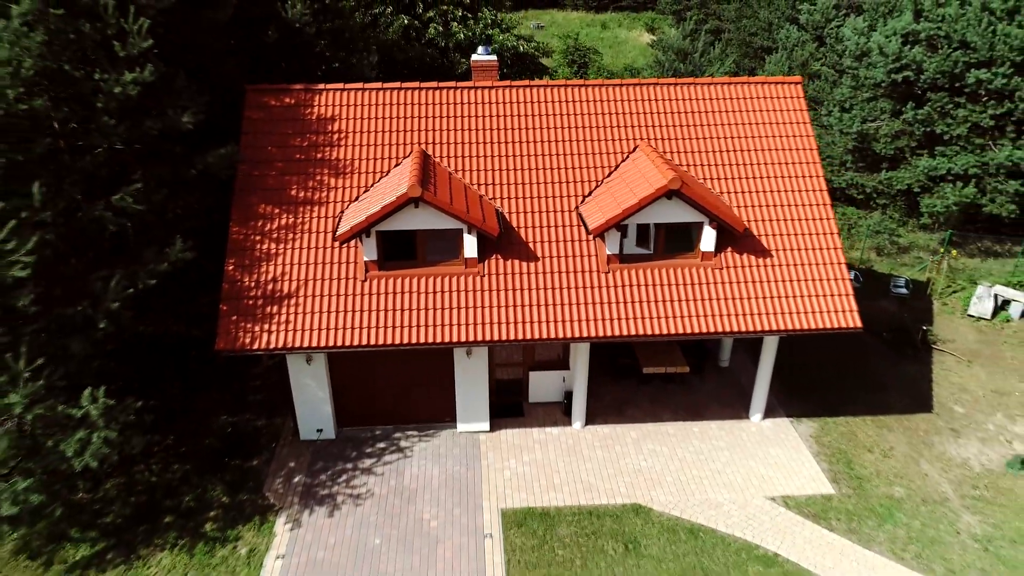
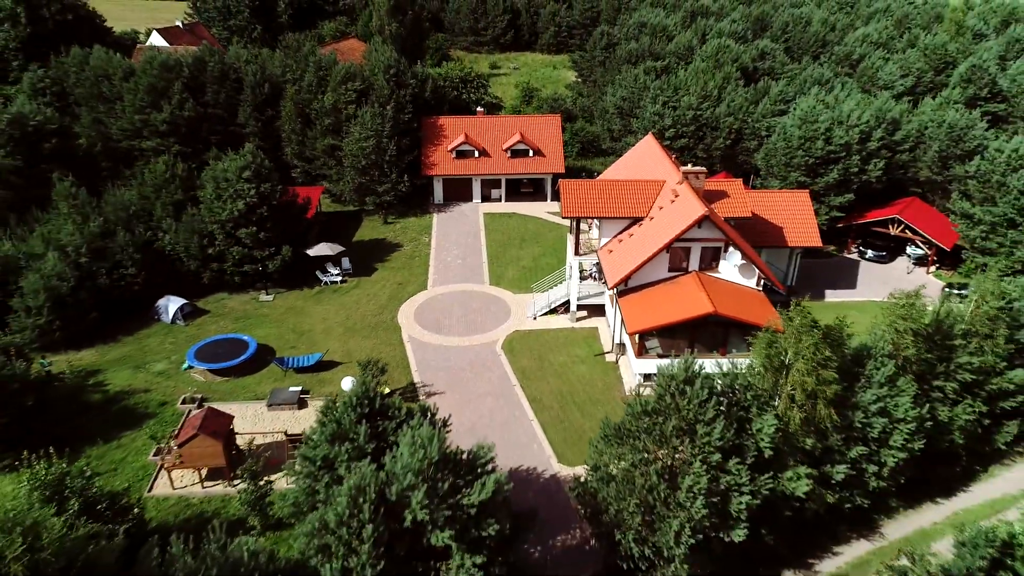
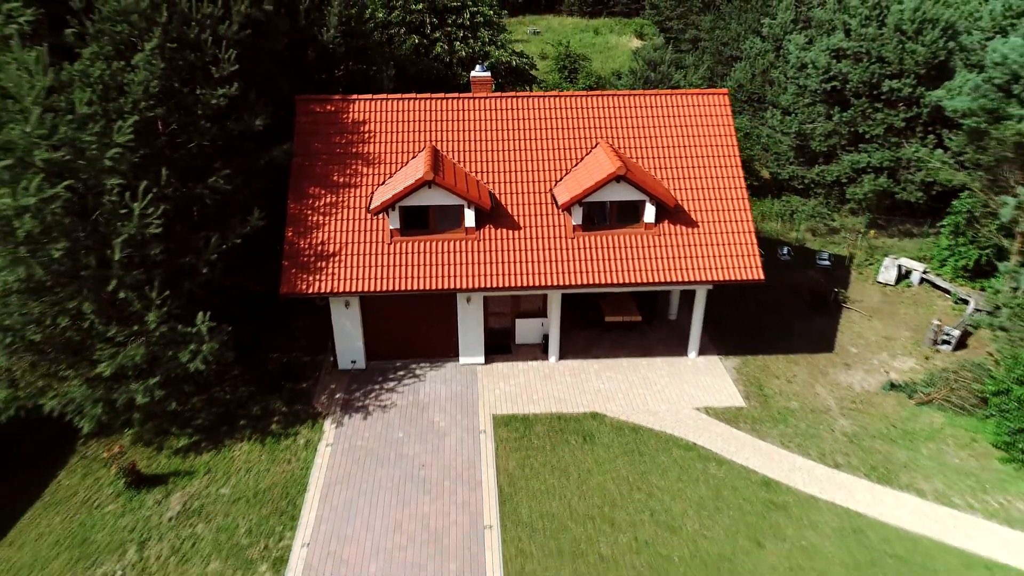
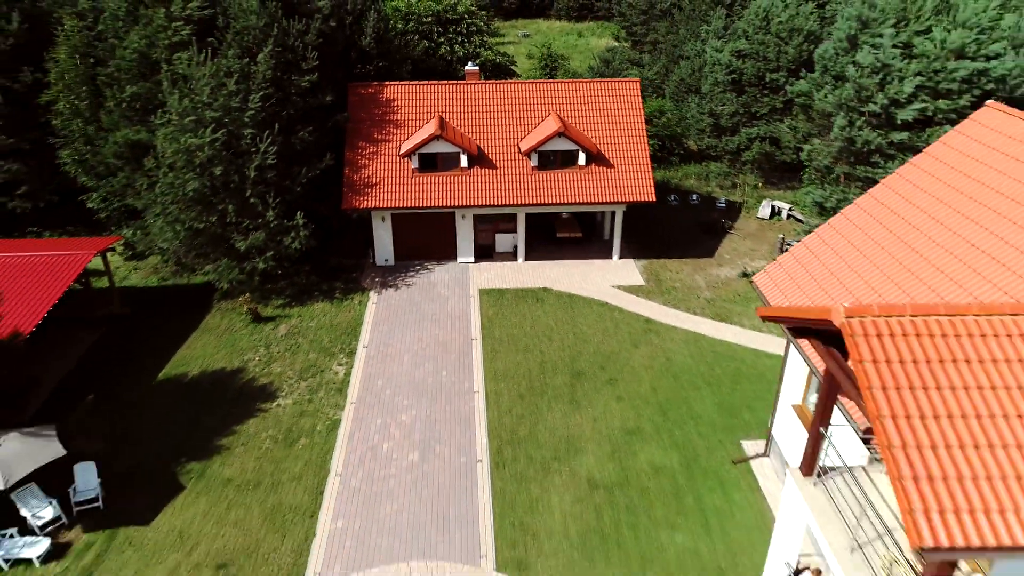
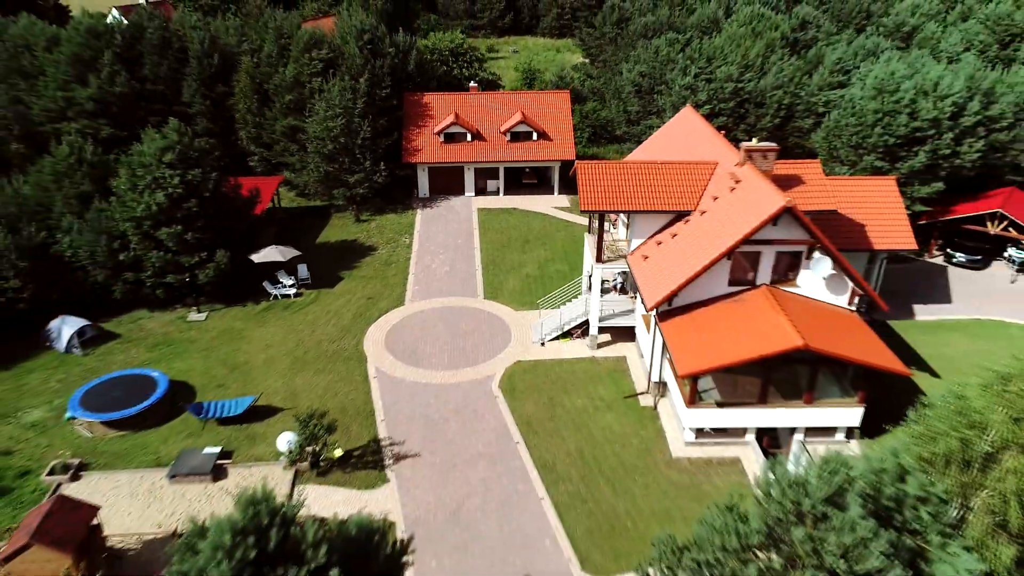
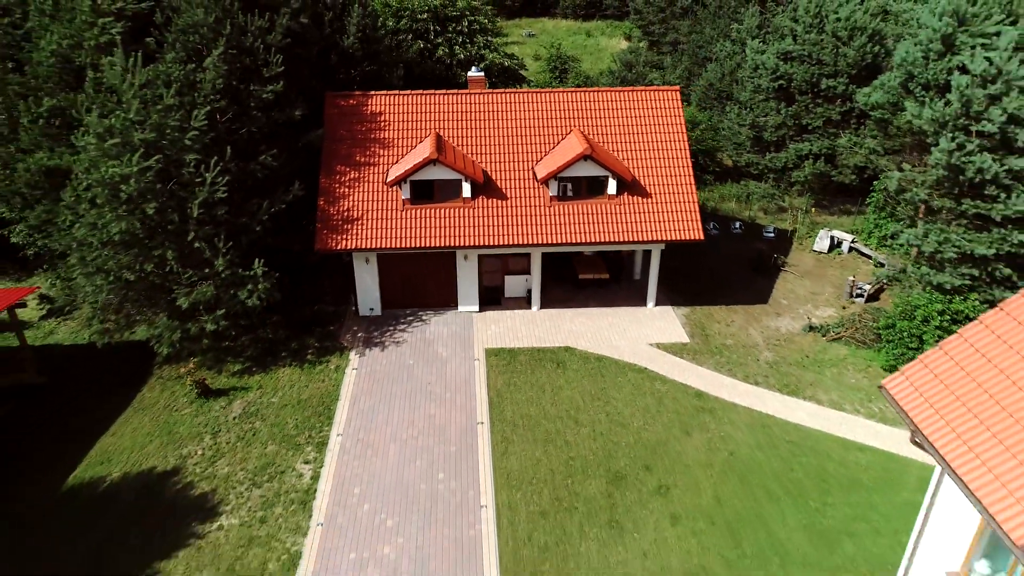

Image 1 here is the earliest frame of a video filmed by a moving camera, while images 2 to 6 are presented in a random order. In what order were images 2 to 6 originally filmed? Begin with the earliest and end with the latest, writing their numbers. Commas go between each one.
3, 6, 4, 5, 2
